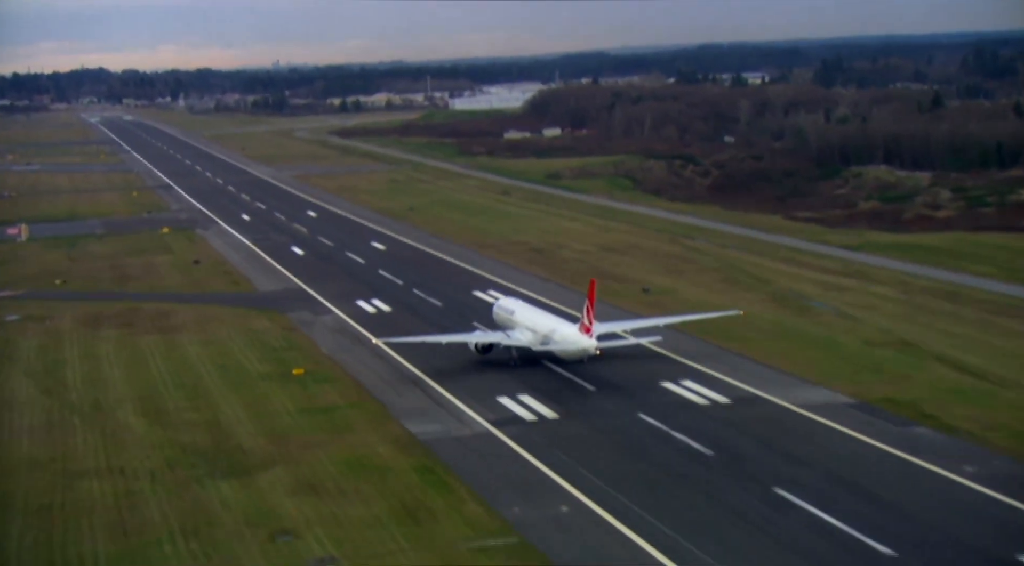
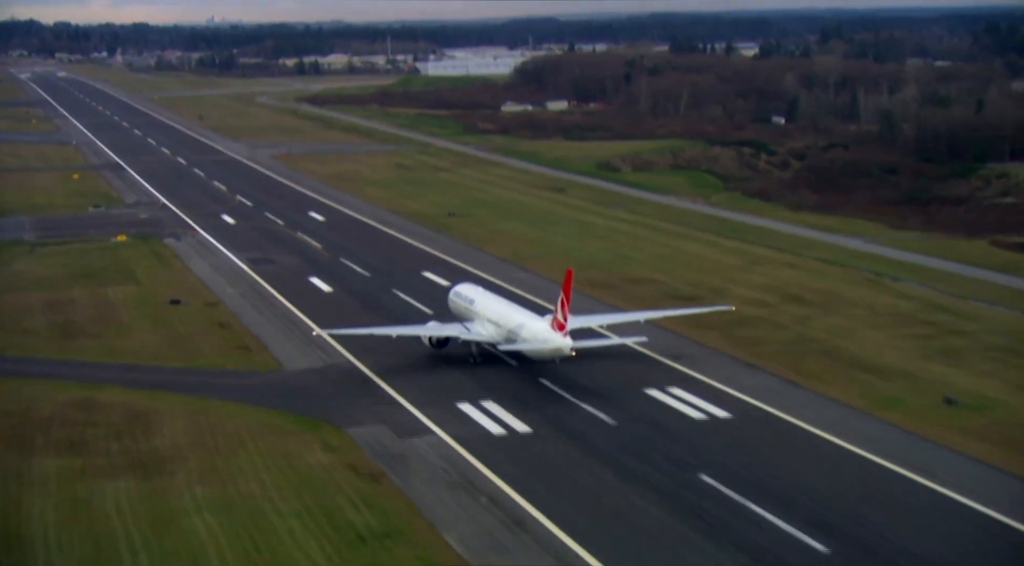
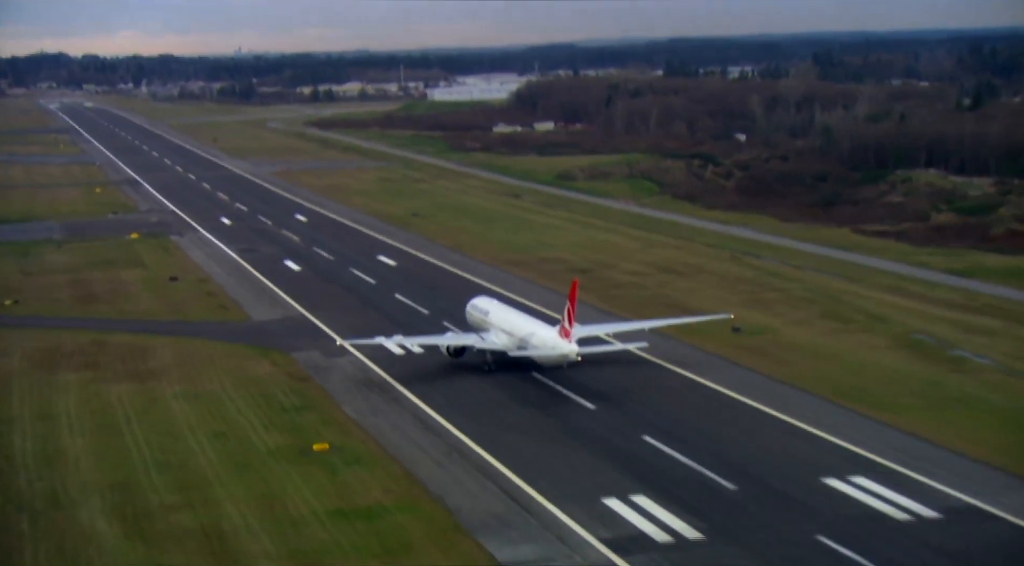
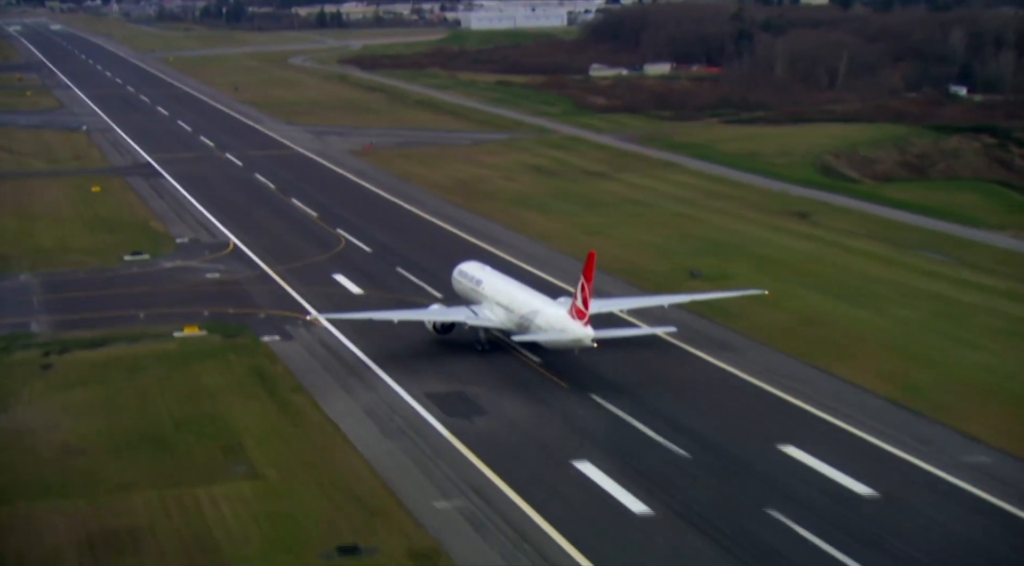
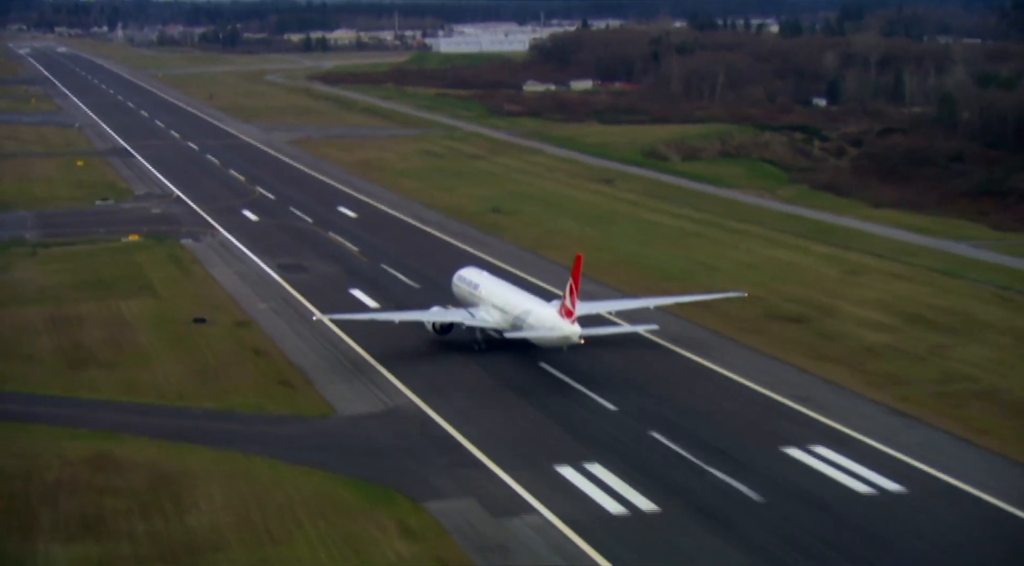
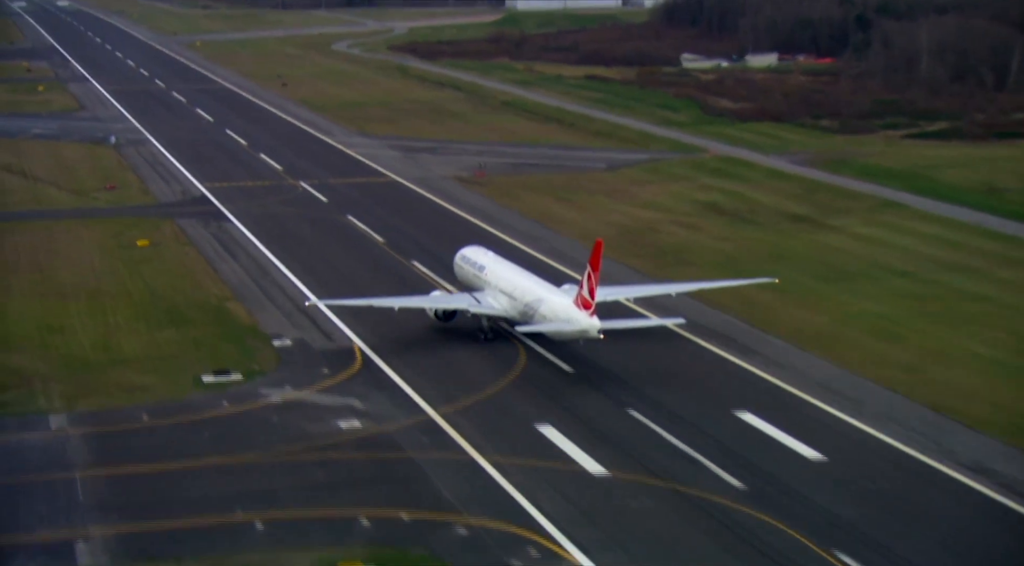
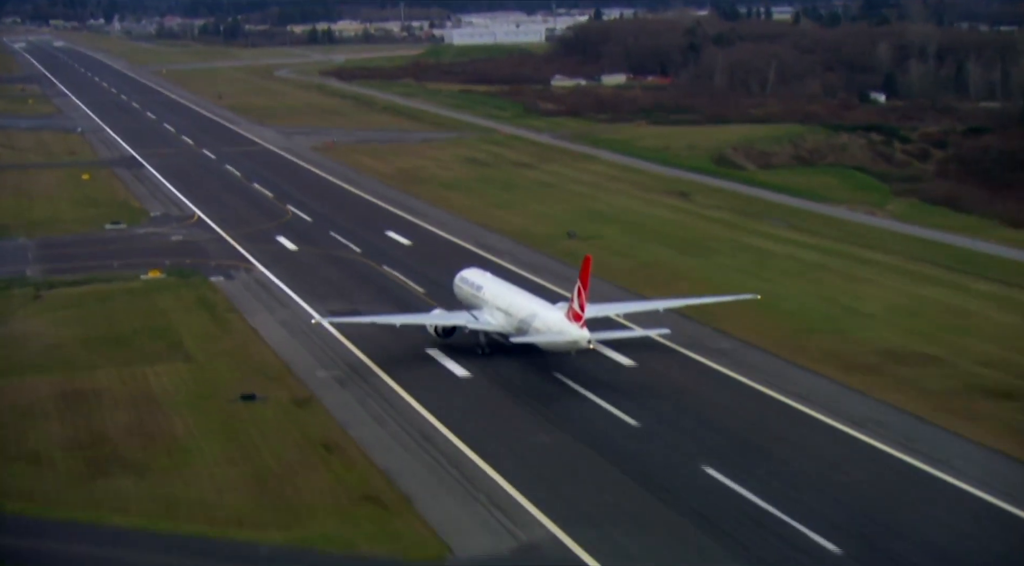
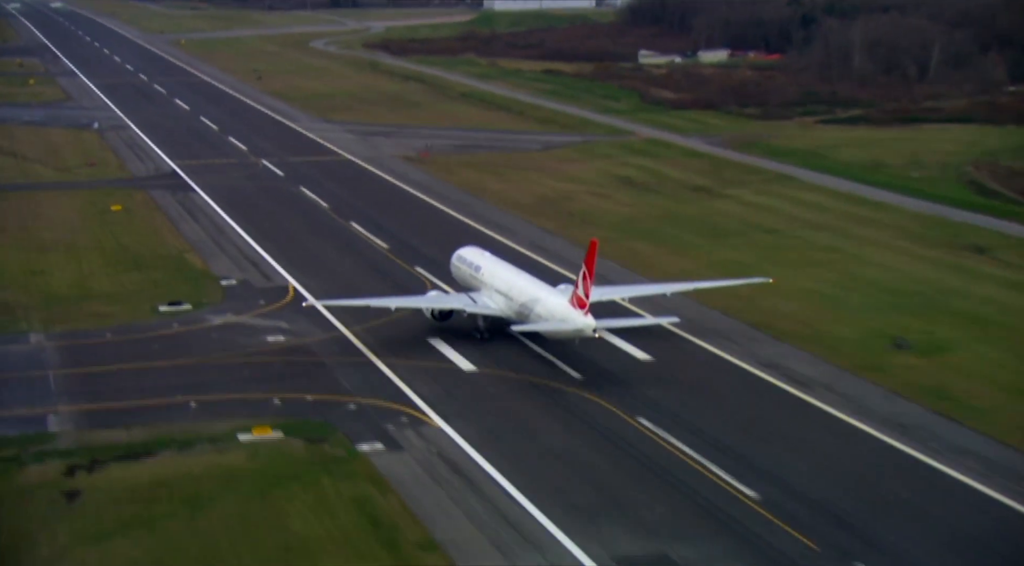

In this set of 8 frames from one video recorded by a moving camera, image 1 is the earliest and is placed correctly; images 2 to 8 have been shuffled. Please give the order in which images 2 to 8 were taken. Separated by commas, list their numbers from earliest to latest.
3, 2, 5, 7, 4, 8, 6
